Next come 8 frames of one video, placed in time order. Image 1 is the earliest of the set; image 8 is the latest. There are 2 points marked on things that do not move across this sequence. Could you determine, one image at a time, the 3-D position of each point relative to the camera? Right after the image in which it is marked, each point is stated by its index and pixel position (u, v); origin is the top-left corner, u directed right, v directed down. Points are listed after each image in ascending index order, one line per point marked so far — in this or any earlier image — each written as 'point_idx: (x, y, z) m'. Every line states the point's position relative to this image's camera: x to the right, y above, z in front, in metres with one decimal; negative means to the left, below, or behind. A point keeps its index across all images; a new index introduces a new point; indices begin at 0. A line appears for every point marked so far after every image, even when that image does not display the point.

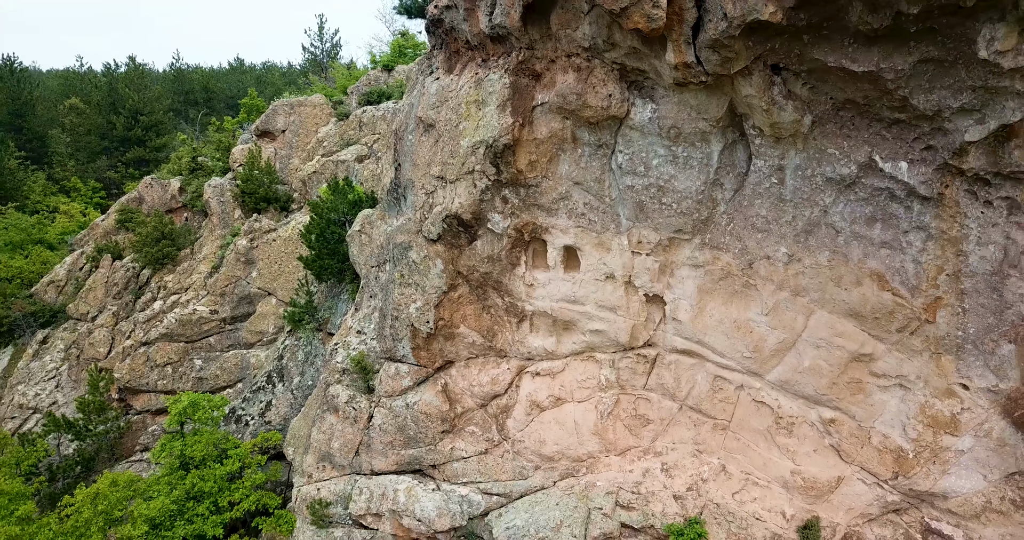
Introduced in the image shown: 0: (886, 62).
0: (+2.6, +1.5, +5.3) m
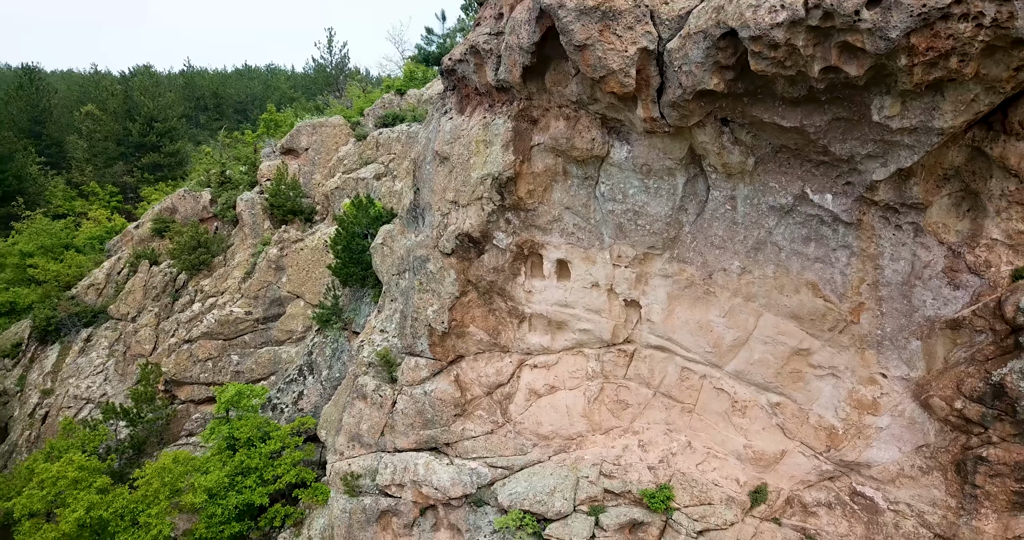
0: (+2.7, +1.4, +6.7) m
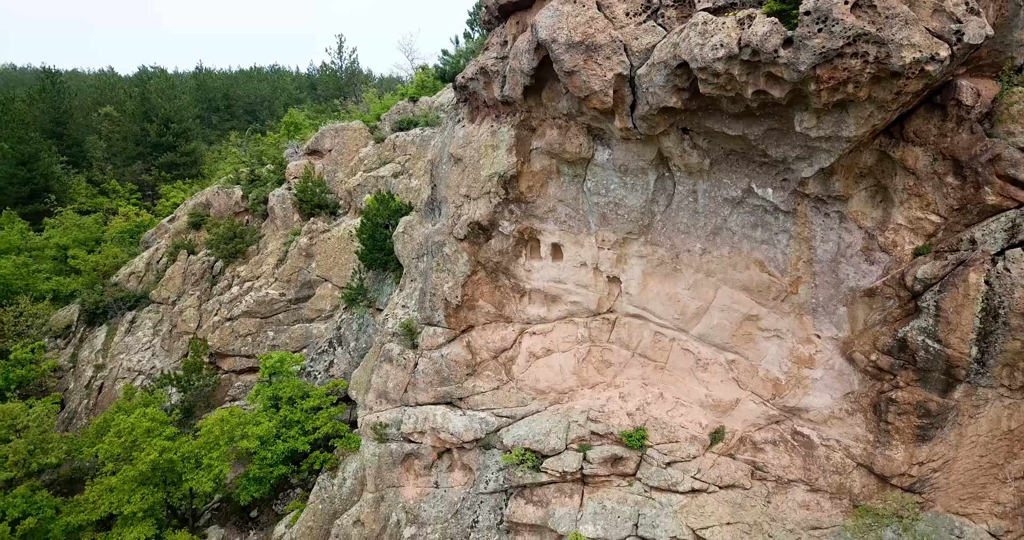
0: (+2.7, +1.6, +8.5) m
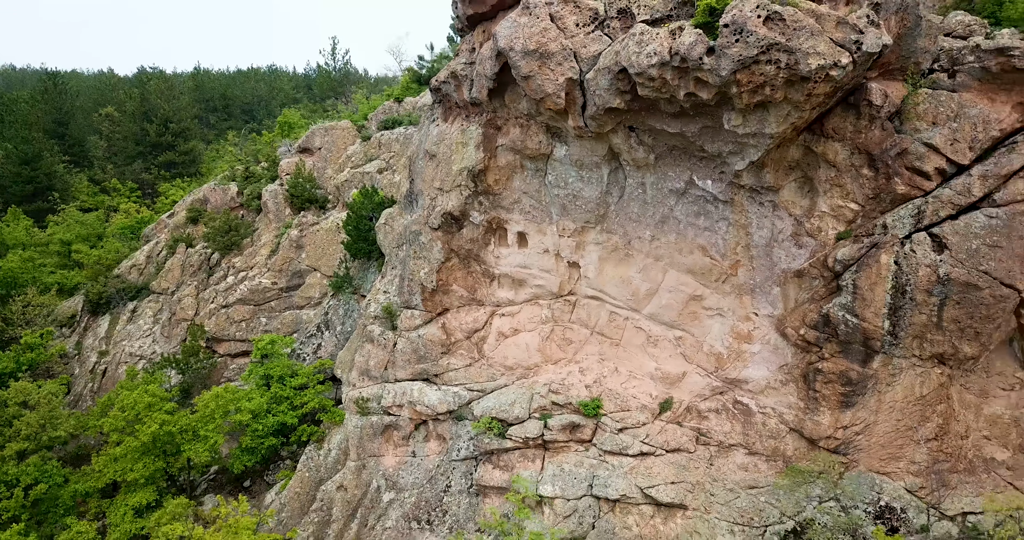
0: (+2.2, +1.8, +9.6) m
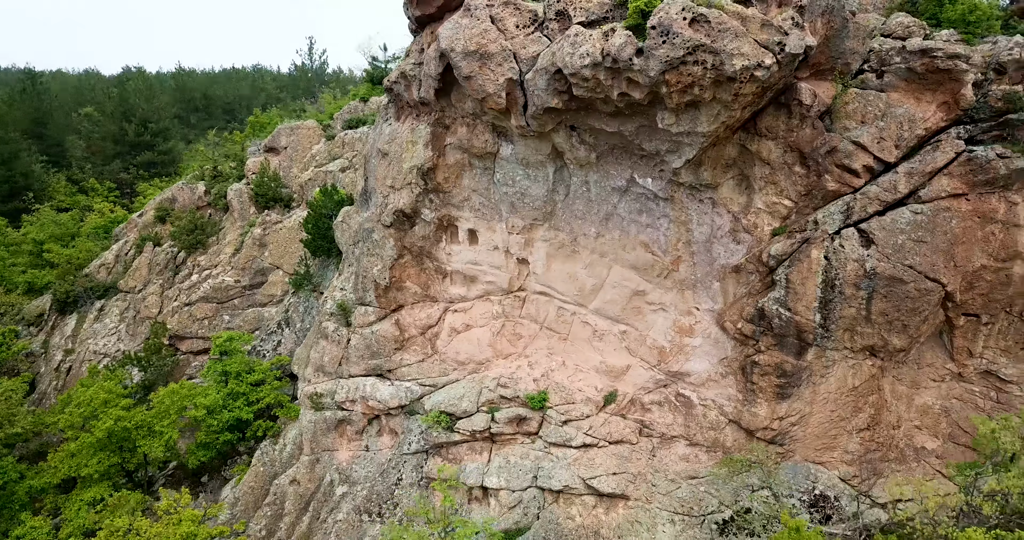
0: (+1.5, +1.9, +9.8) m
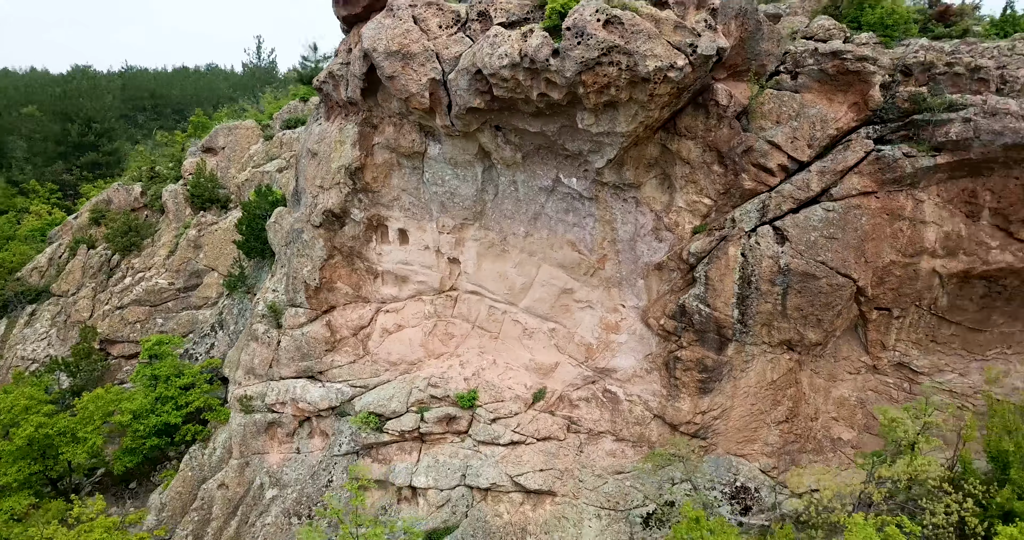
0: (+0.4, +1.9, +9.9) m
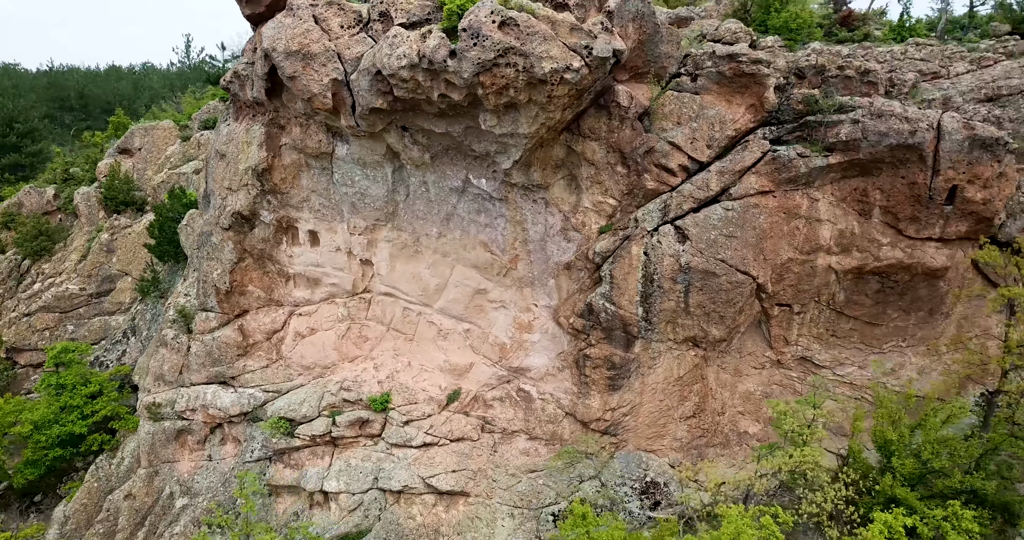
0: (-0.8, +1.9, +9.9) m
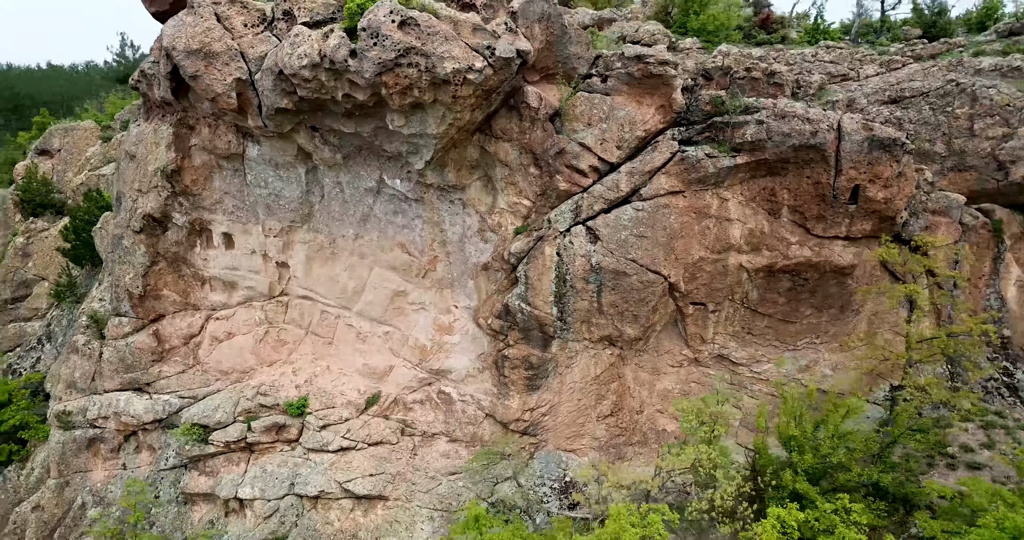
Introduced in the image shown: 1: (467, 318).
0: (-2.0, +1.9, +9.8) m
1: (-0.7, -0.7, +11.0) m
